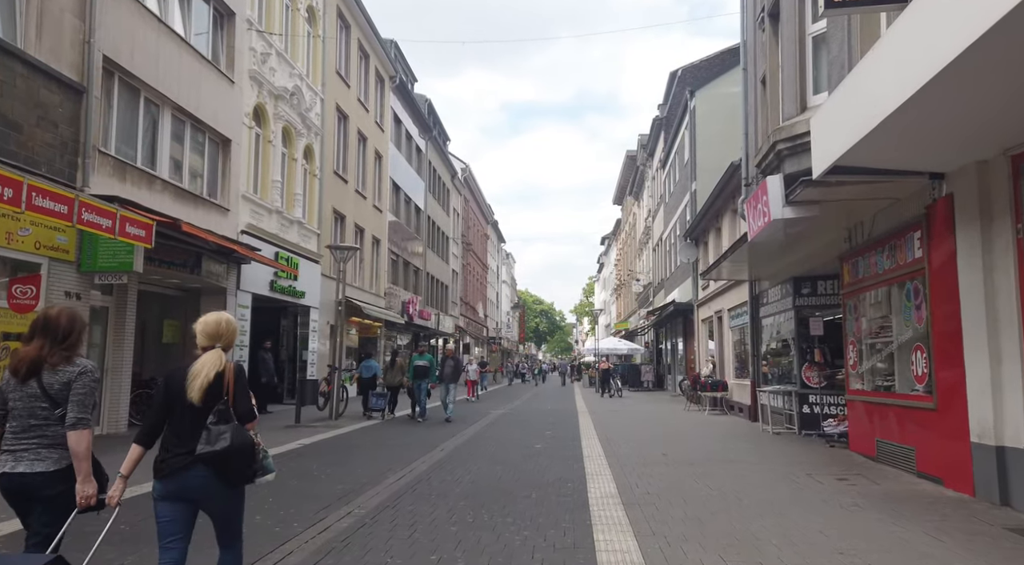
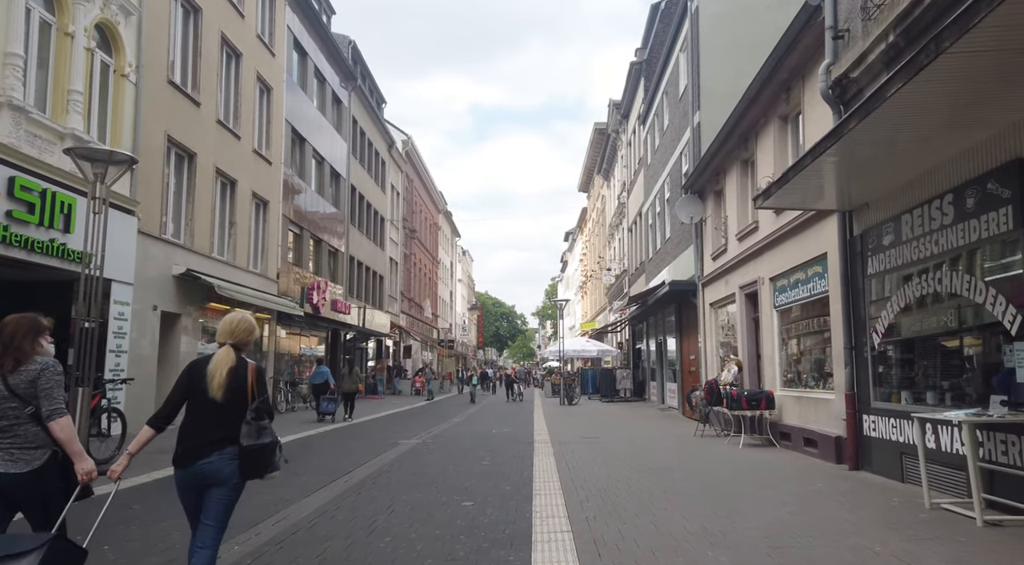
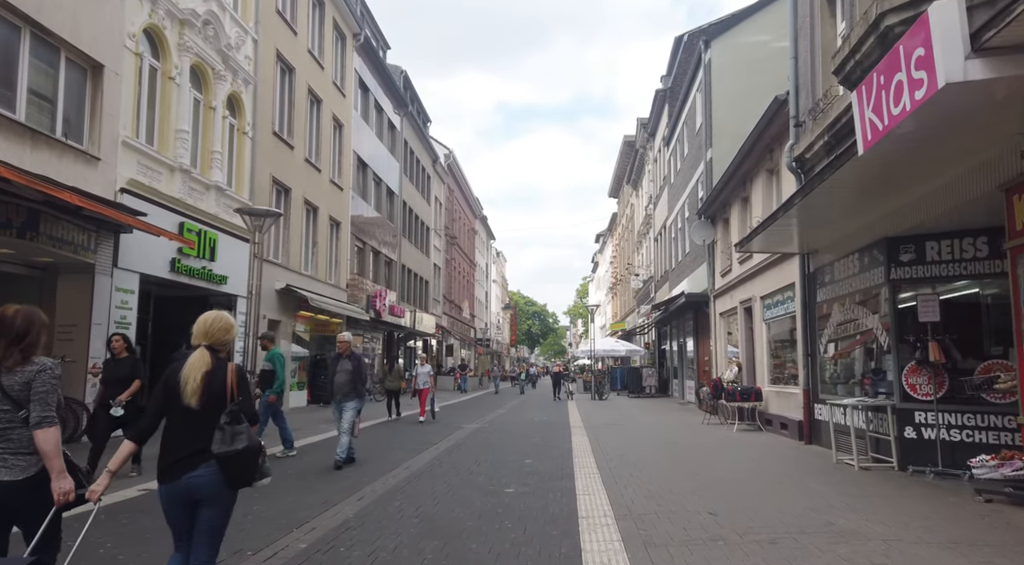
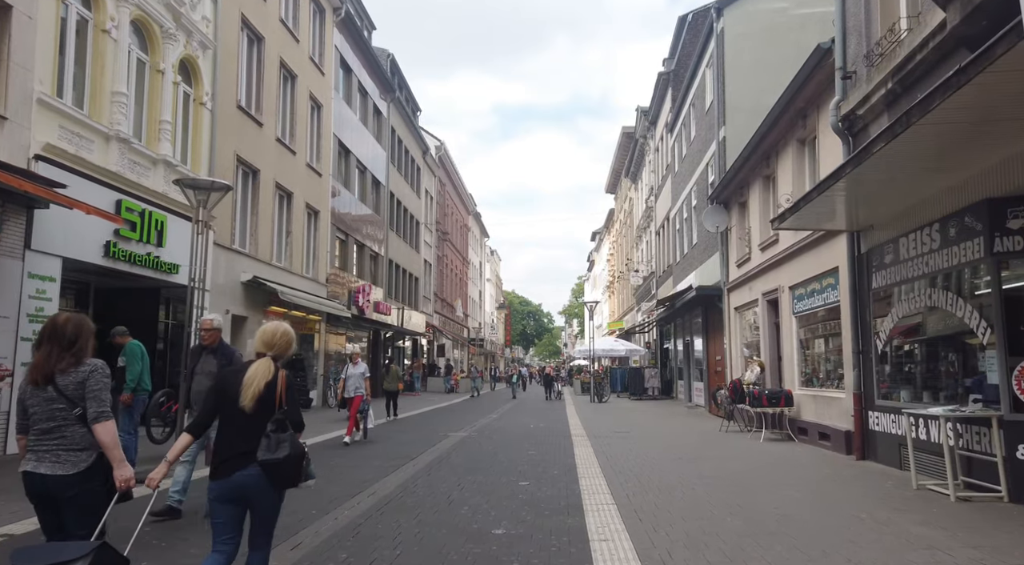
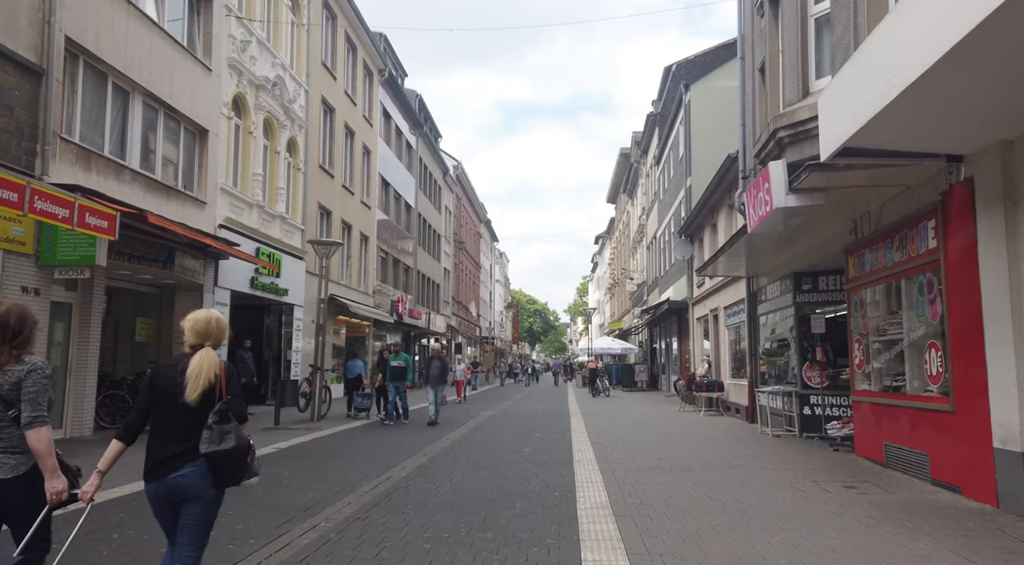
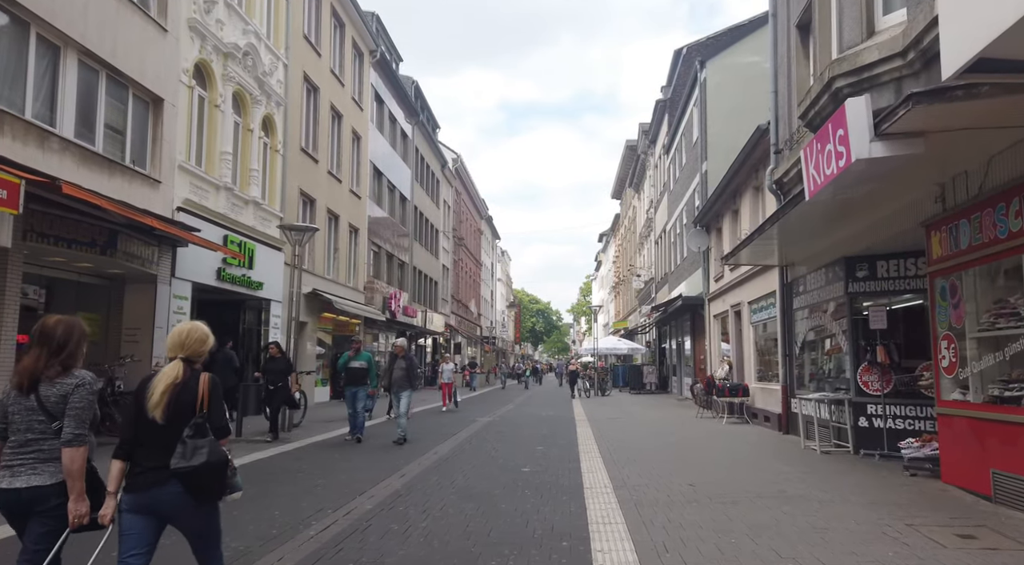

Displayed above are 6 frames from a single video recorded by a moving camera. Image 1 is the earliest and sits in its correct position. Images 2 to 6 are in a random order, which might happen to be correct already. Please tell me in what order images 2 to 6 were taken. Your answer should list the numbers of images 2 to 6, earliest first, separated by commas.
5, 6, 3, 4, 2
